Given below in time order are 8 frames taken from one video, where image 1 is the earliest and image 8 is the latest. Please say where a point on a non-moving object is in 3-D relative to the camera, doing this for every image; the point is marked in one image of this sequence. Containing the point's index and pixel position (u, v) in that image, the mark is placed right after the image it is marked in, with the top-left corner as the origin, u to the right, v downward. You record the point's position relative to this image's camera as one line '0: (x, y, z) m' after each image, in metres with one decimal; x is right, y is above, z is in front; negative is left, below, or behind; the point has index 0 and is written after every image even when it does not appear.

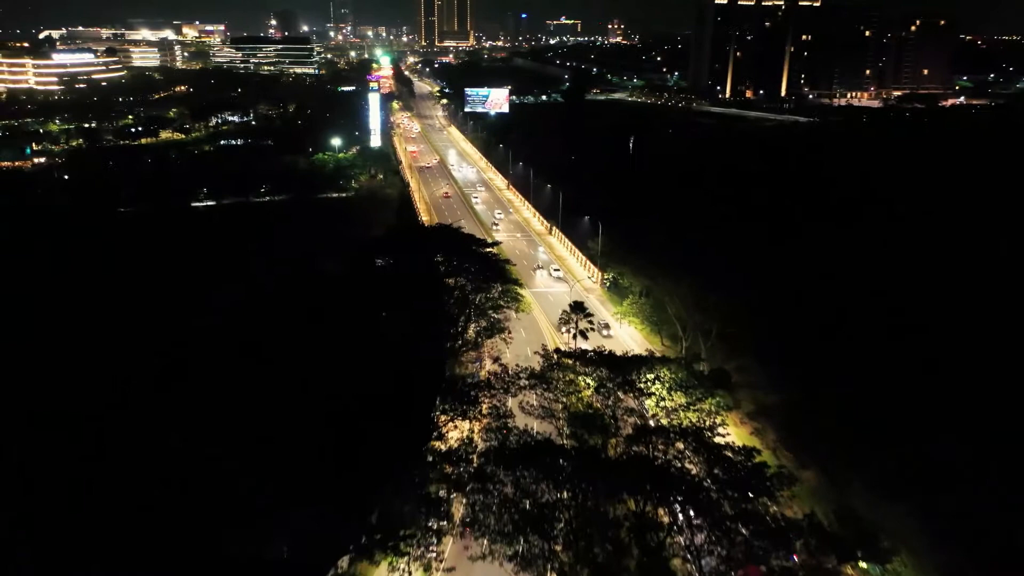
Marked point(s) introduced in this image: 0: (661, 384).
0: (+3.5, -2.3, +15.9) m
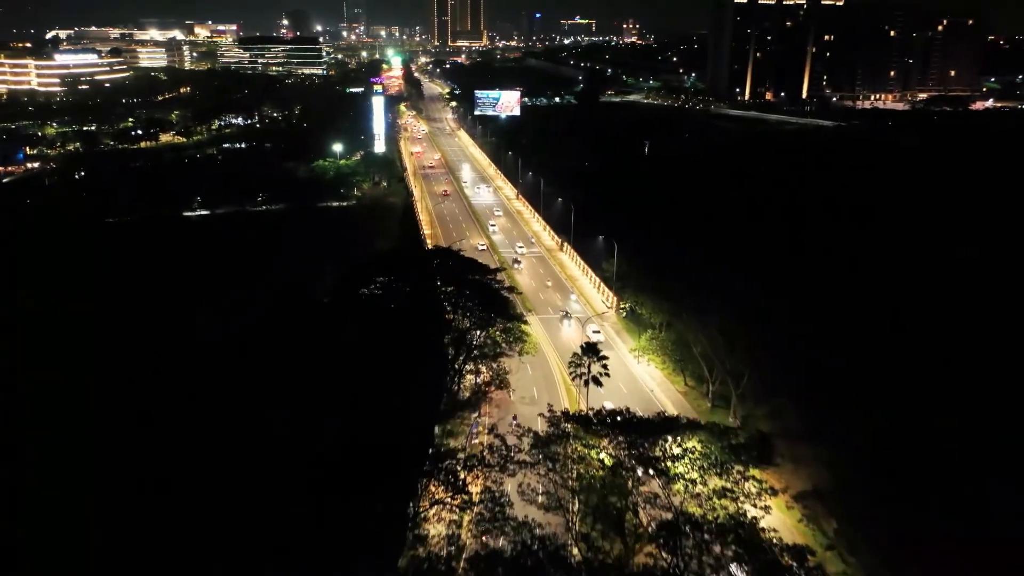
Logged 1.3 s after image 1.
0: (+3.5, -3.4, +13.1) m
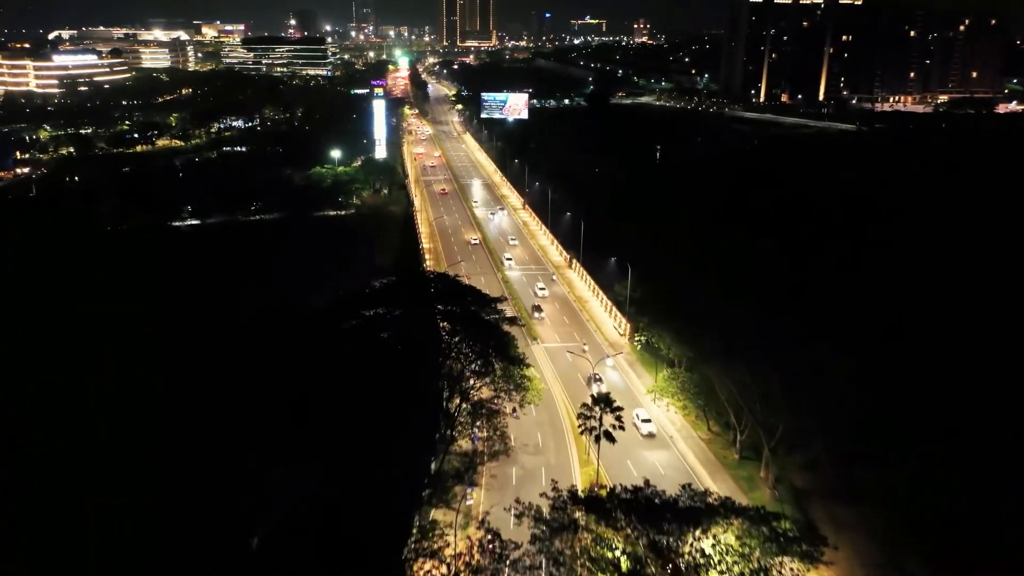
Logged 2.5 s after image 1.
0: (+3.4, -4.4, +10.7) m
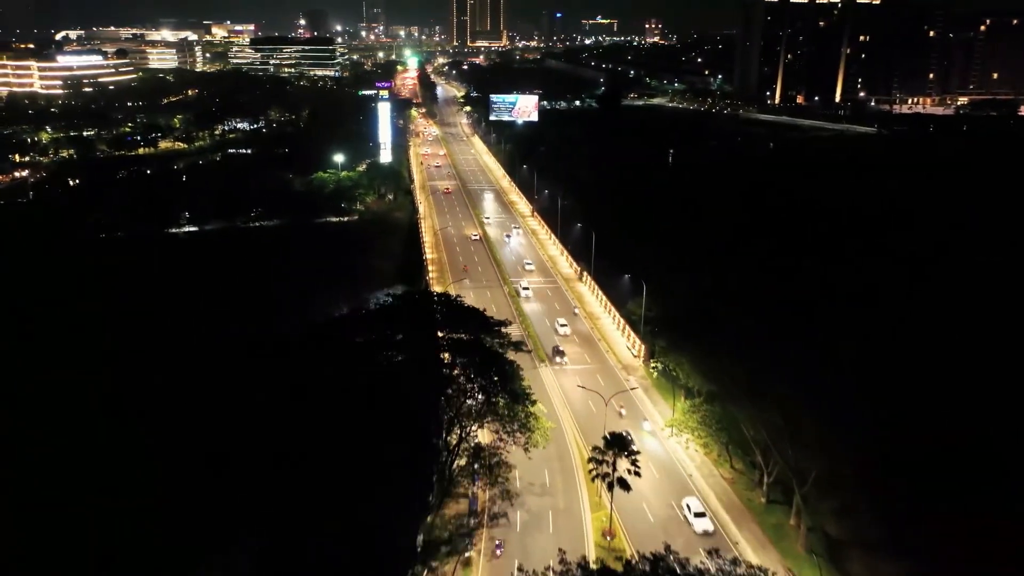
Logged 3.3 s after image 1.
0: (+3.4, -5.0, +9.0) m
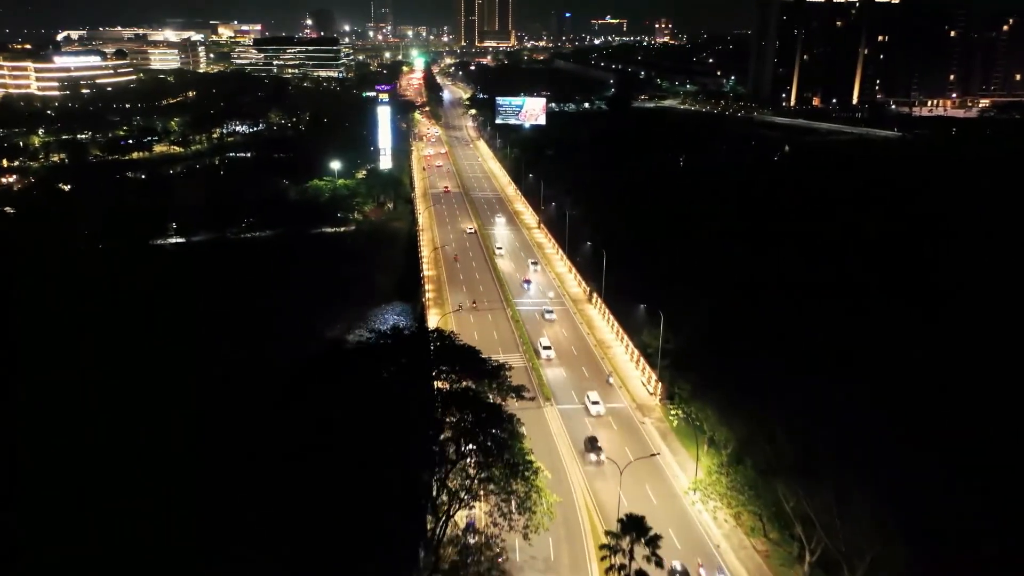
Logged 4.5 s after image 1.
0: (+3.3, -6.0, +6.6) m
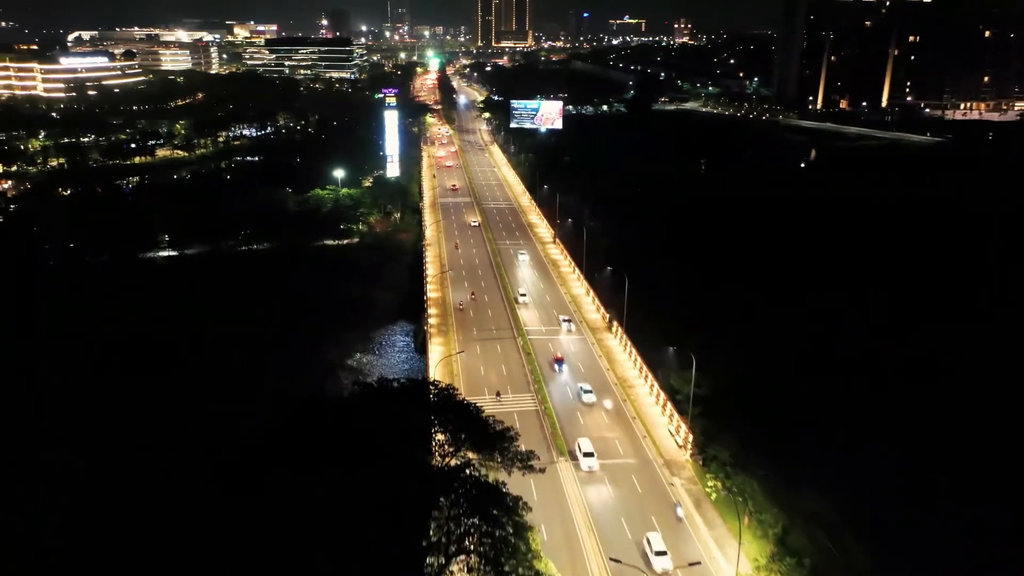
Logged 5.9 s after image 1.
0: (+3.2, -7.1, +3.8) m
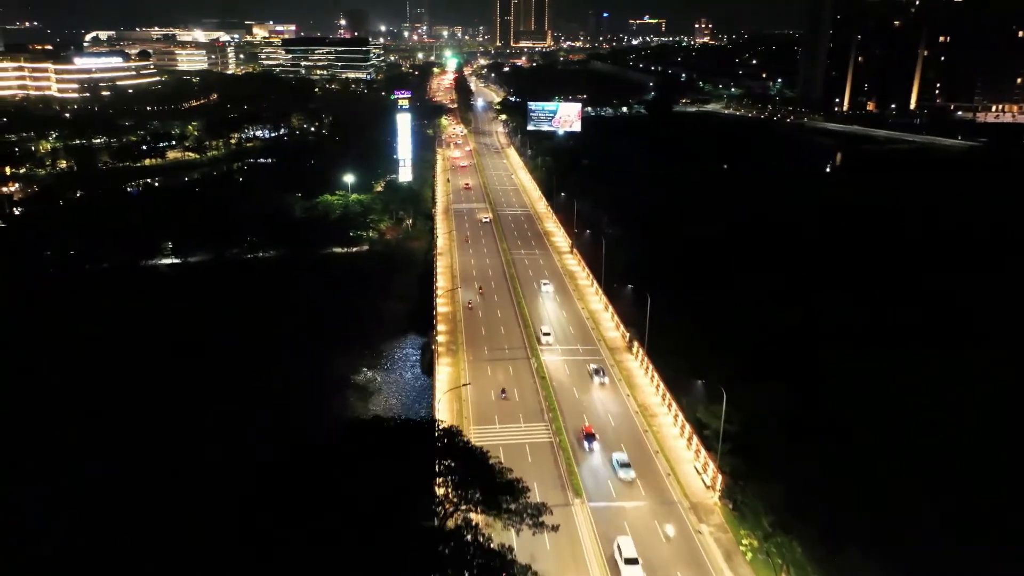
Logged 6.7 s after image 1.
0: (+3.1, -7.7, +2.1) m
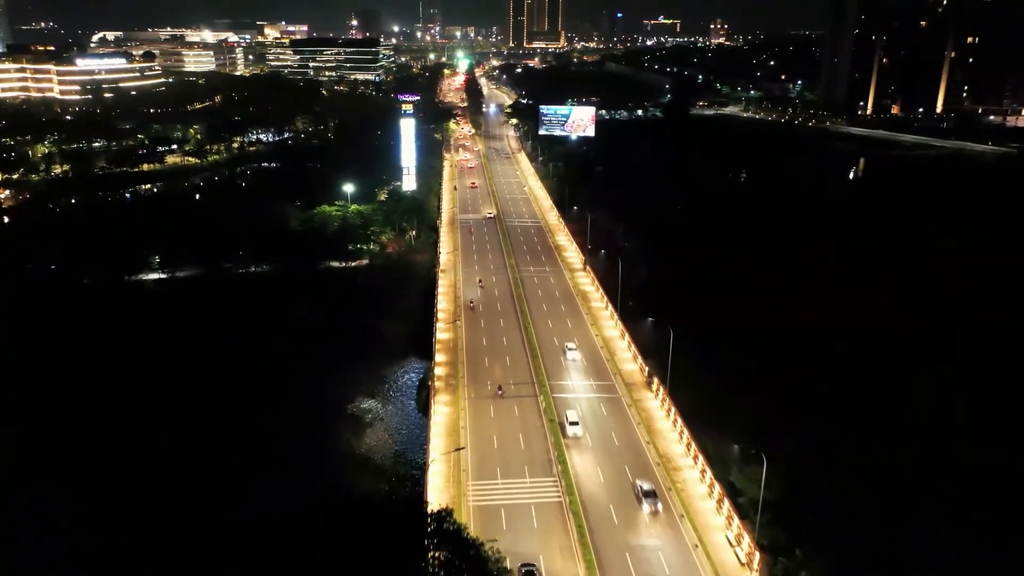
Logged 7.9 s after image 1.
0: (+2.8, -8.7, -0.3) m
